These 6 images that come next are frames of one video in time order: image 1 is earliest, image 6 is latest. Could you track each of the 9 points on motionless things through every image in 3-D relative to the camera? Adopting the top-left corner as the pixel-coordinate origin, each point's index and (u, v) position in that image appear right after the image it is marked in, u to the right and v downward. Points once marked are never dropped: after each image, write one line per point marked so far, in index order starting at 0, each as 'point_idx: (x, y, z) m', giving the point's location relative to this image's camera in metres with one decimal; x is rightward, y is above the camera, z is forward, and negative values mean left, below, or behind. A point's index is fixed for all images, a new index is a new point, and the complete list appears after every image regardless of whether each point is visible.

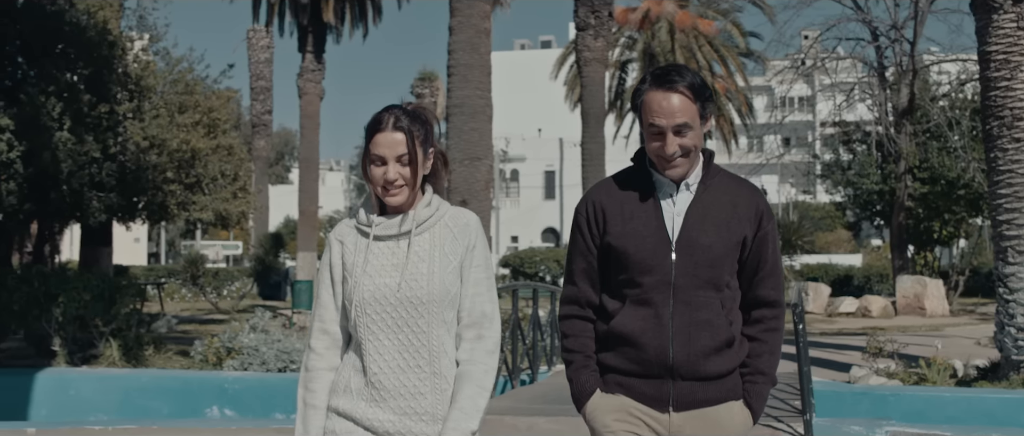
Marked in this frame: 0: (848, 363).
0: (+3.5, -1.5, +11.1) m
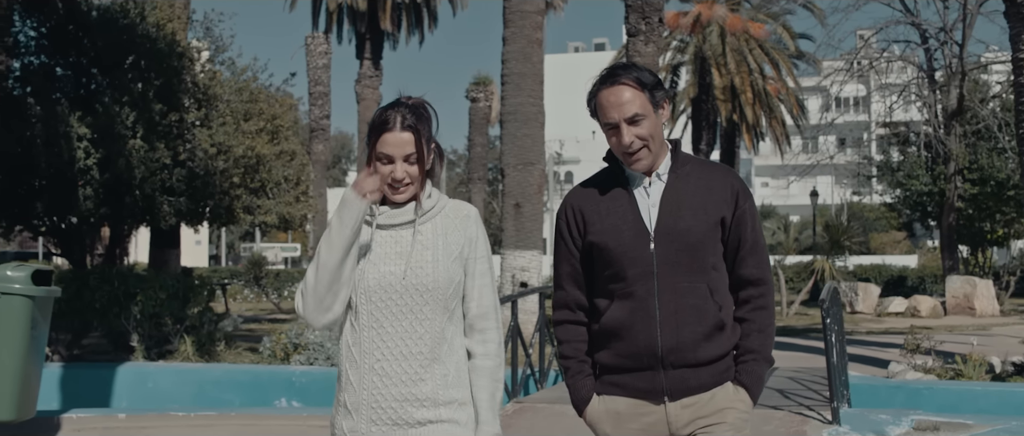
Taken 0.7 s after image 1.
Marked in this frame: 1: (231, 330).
0: (+4.1, -1.5, +11.4) m
1: (-3.9, -1.6, +14.7) m
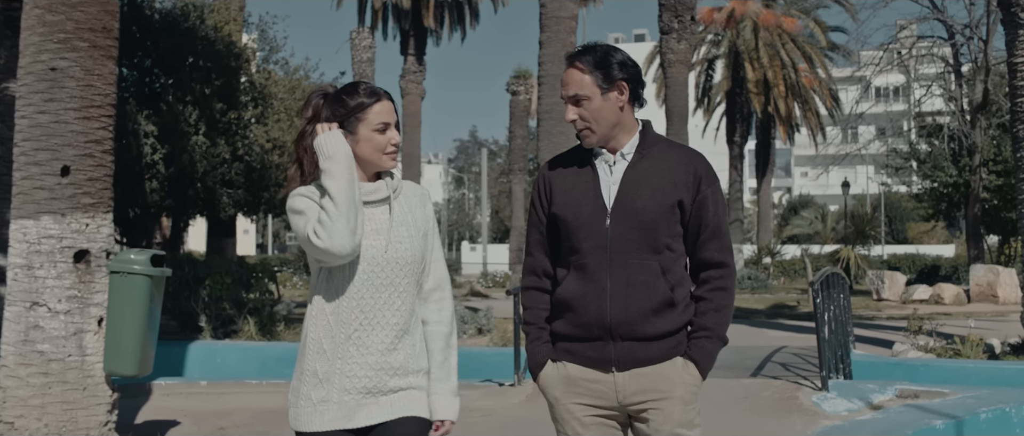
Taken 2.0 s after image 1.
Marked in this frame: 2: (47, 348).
0: (+4.5, -1.4, +12.4) m
1: (-3.4, -1.4, +16.0) m
2: (-2.6, -0.7, +6.0) m
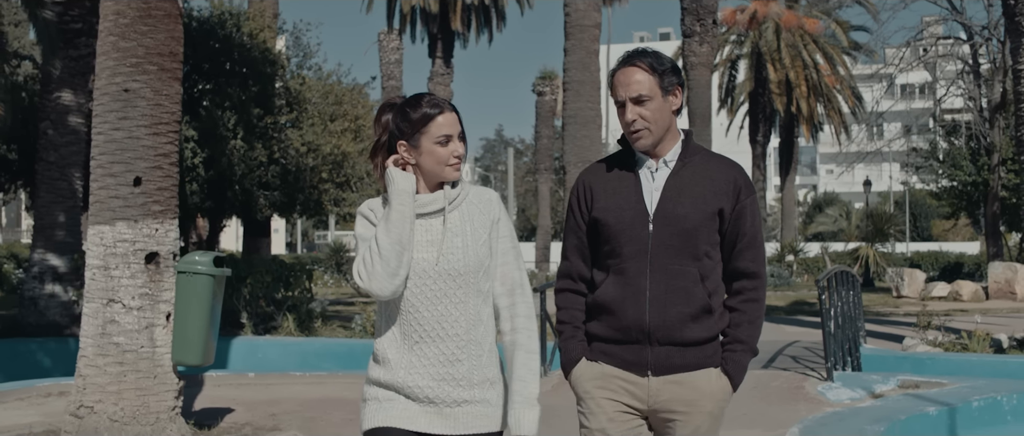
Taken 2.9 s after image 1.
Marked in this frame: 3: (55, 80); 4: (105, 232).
0: (+4.8, -1.4, +12.9) m
1: (-3.0, -1.4, +16.7) m
2: (-2.5, -0.8, +6.7) m
3: (-6.2, +1.9, +14.2) m
4: (-2.6, -0.1, +6.8) m
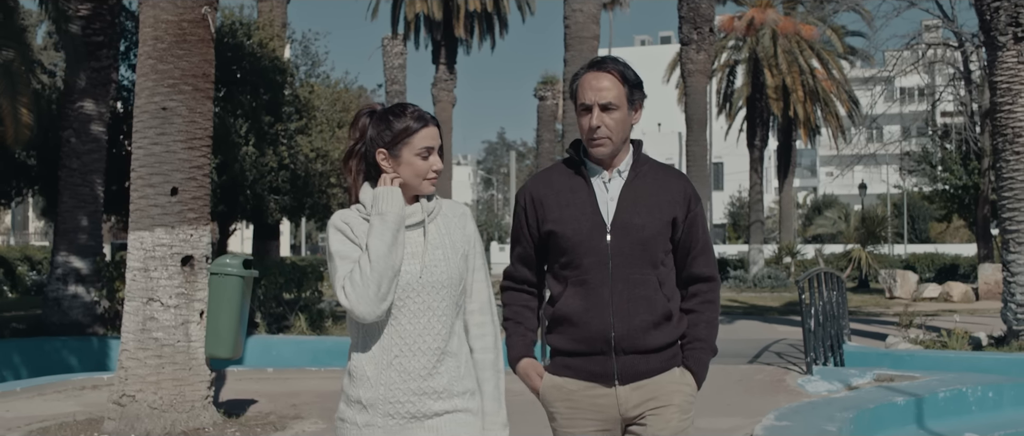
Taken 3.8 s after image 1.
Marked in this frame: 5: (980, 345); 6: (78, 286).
0: (+4.8, -1.5, +13.5) m
1: (-3.0, -1.5, +17.3) m
2: (-2.4, -0.8, +7.3) m
3: (-6.1, +1.8, +14.9) m
4: (-2.6, -0.1, +7.4) m
5: (+5.5, -1.5, +12.5) m
6: (-6.1, -0.9, +14.8) m
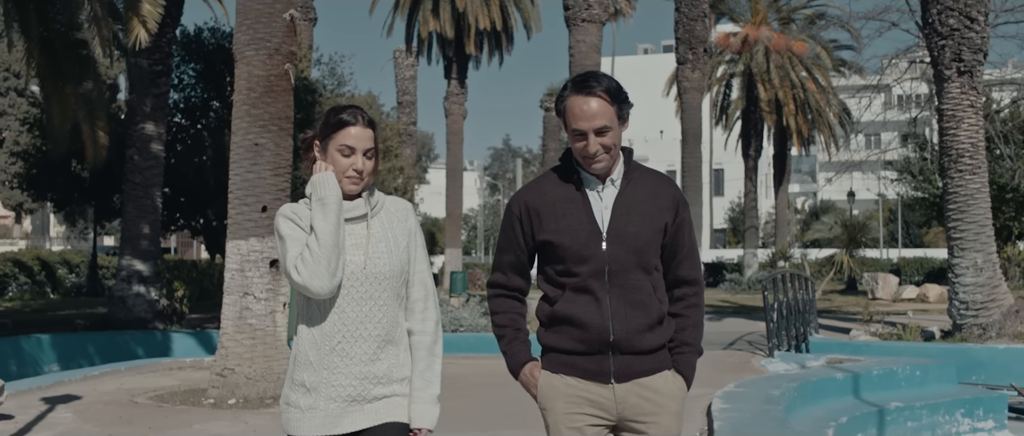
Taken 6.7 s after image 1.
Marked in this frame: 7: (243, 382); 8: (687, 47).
0: (+5.0, -1.6, +15.4) m
1: (-2.8, -1.7, +19.3) m
2: (-2.3, -0.9, +9.3) m
3: (-5.9, +1.7, +16.9) m
4: (-2.4, -0.2, +9.4) m
5: (+5.7, -1.6, +14.4) m
6: (-5.9, -1.1, +16.8) m
7: (-2.4, -1.4, +9.2) m
8: (+3.0, +2.9, +18.8) m
